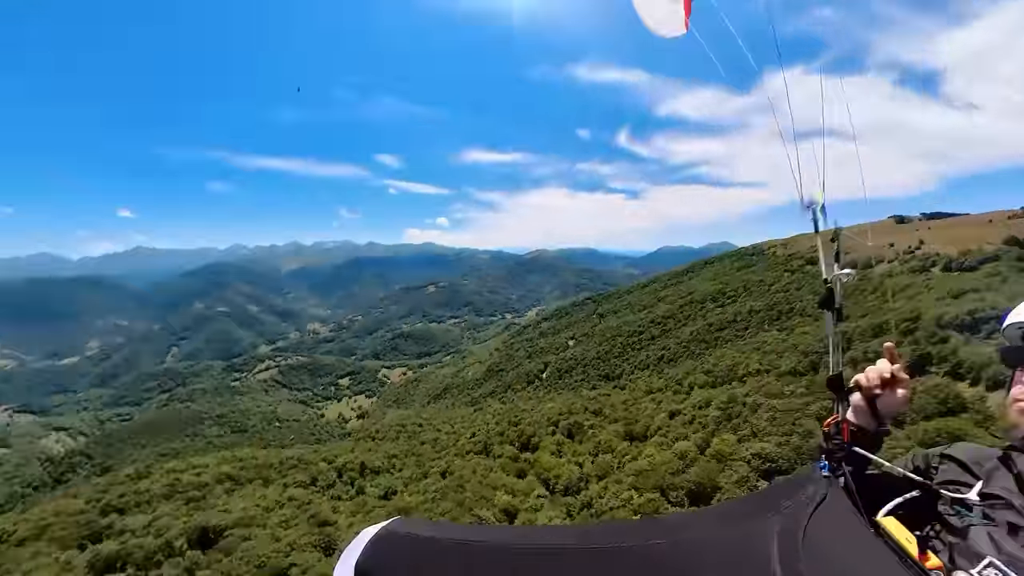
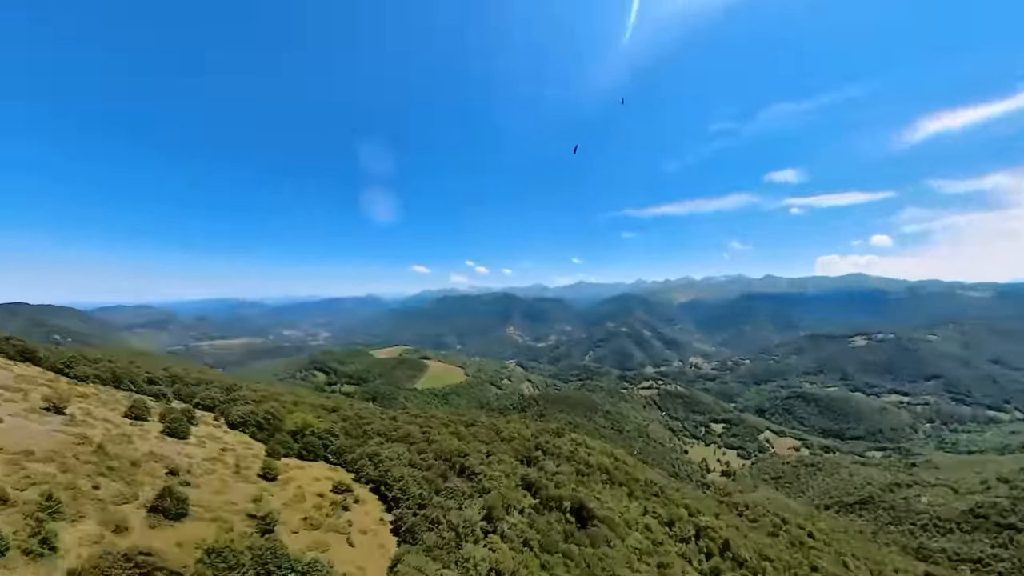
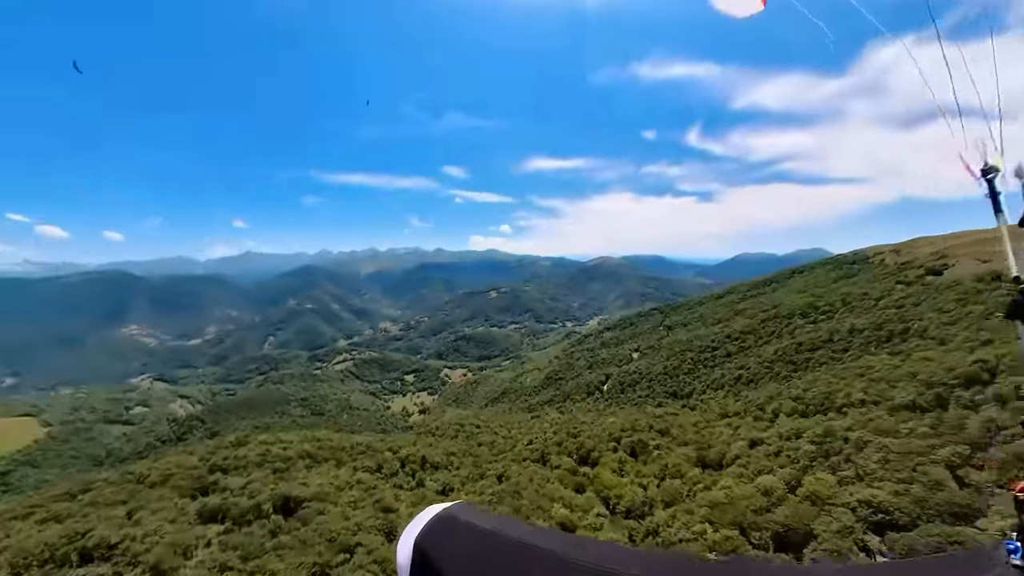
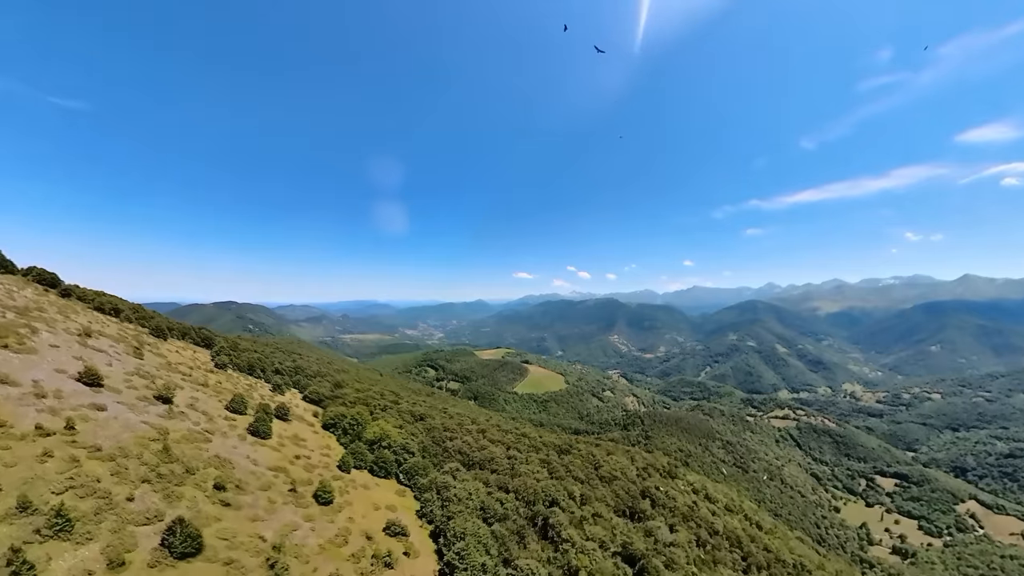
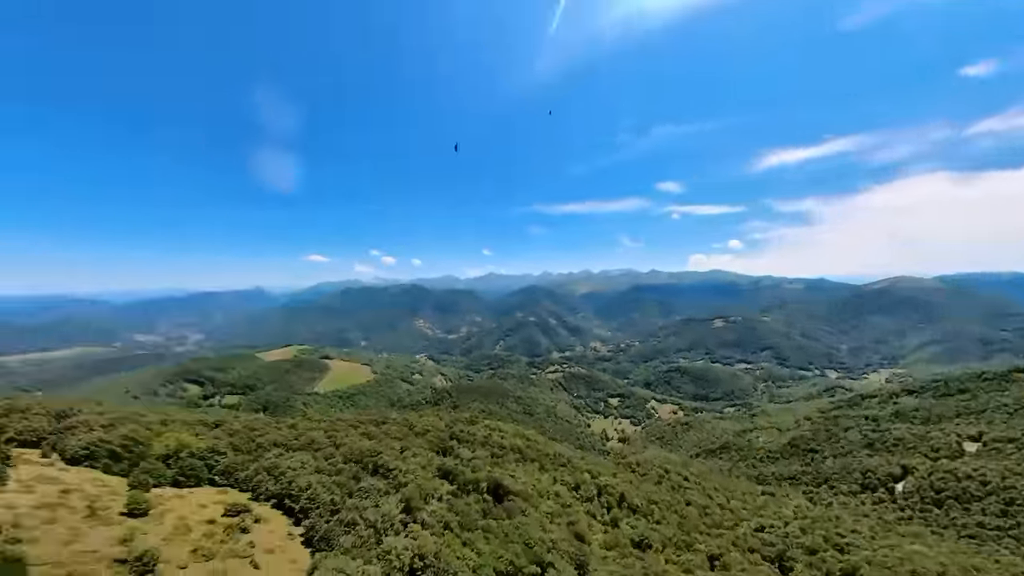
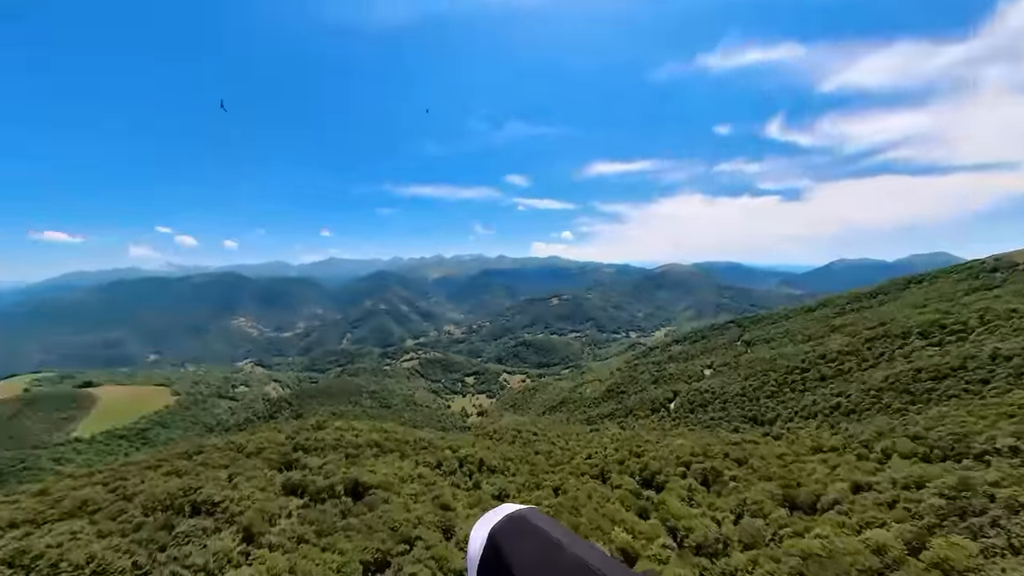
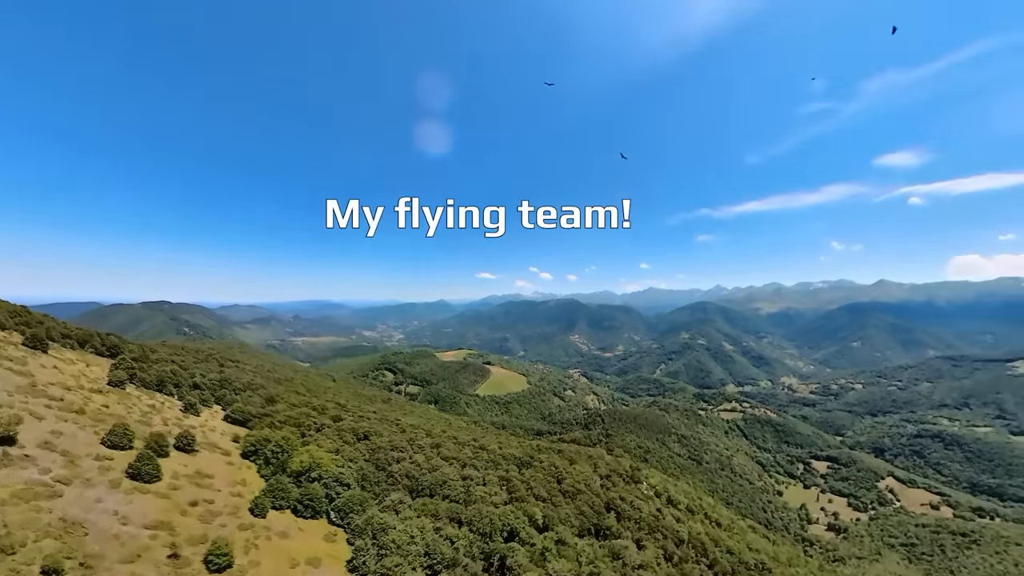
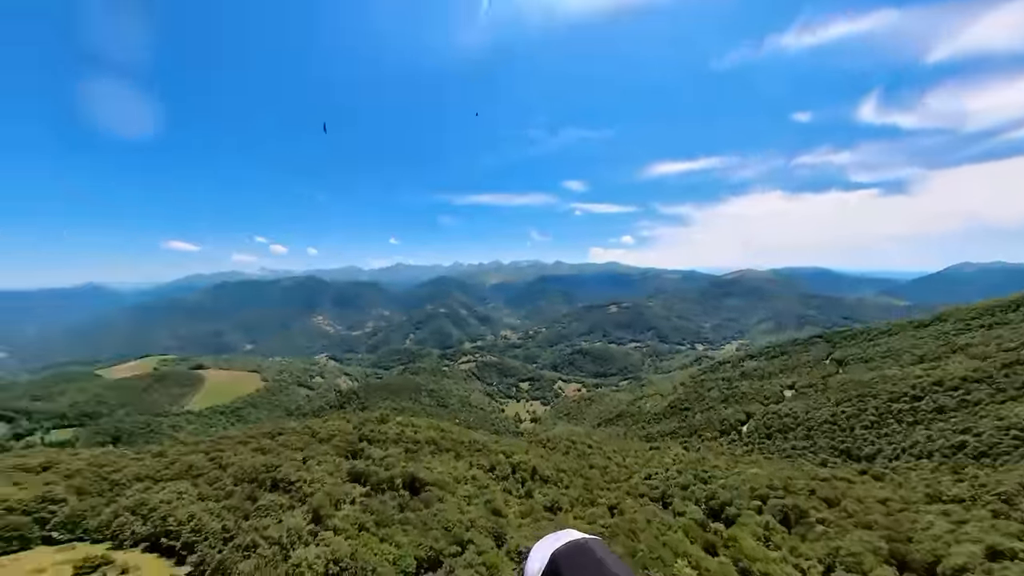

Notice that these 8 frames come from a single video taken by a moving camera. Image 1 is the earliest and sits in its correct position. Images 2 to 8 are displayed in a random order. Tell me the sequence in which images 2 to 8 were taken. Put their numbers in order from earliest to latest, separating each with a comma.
3, 6, 8, 5, 2, 4, 7
